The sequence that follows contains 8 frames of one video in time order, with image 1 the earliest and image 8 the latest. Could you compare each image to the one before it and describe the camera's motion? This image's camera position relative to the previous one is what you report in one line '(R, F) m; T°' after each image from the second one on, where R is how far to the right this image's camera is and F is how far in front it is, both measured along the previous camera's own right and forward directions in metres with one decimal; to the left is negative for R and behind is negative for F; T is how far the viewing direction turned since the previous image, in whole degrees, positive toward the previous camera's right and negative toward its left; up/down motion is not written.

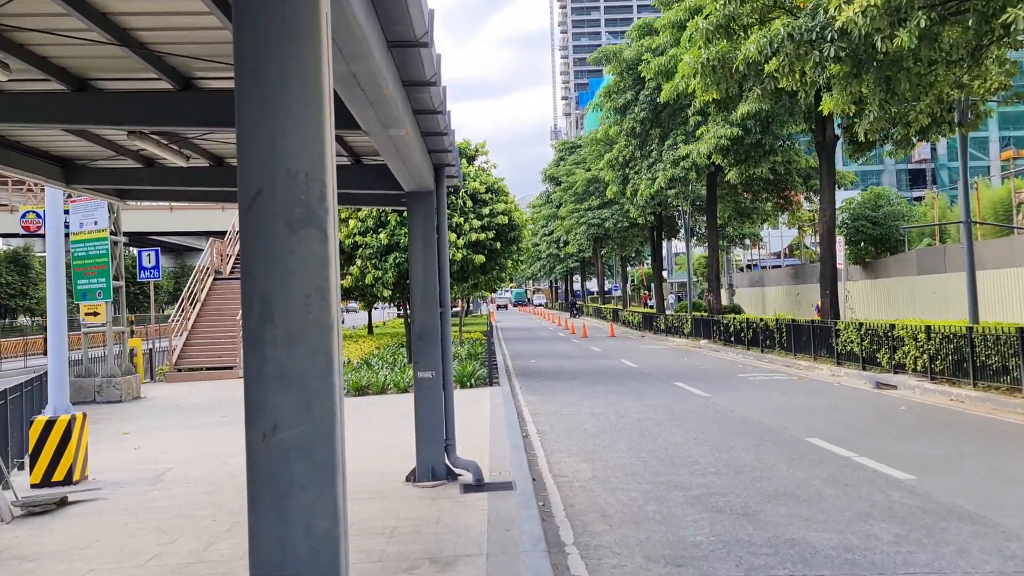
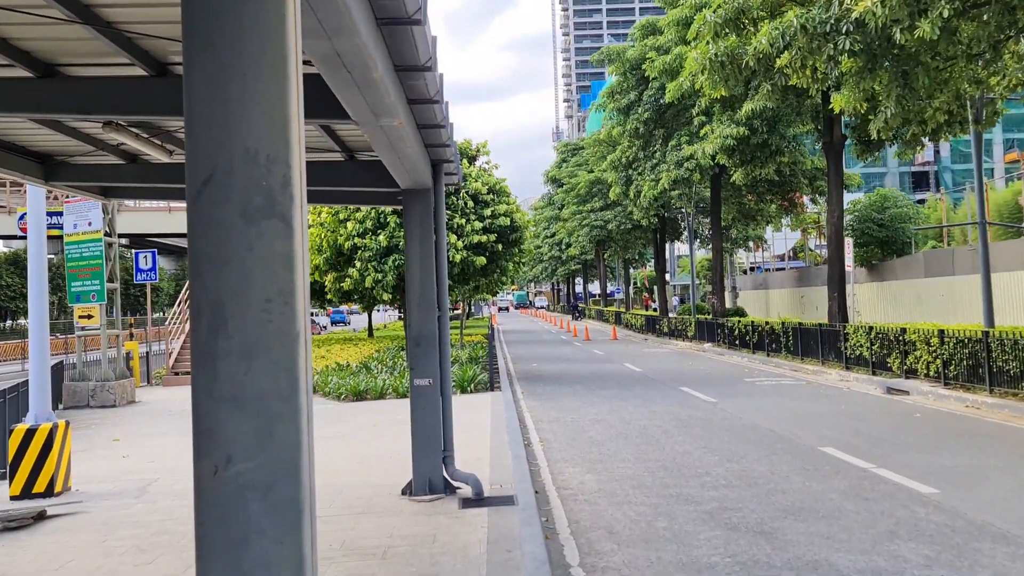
(0.0, +0.4) m; 0°
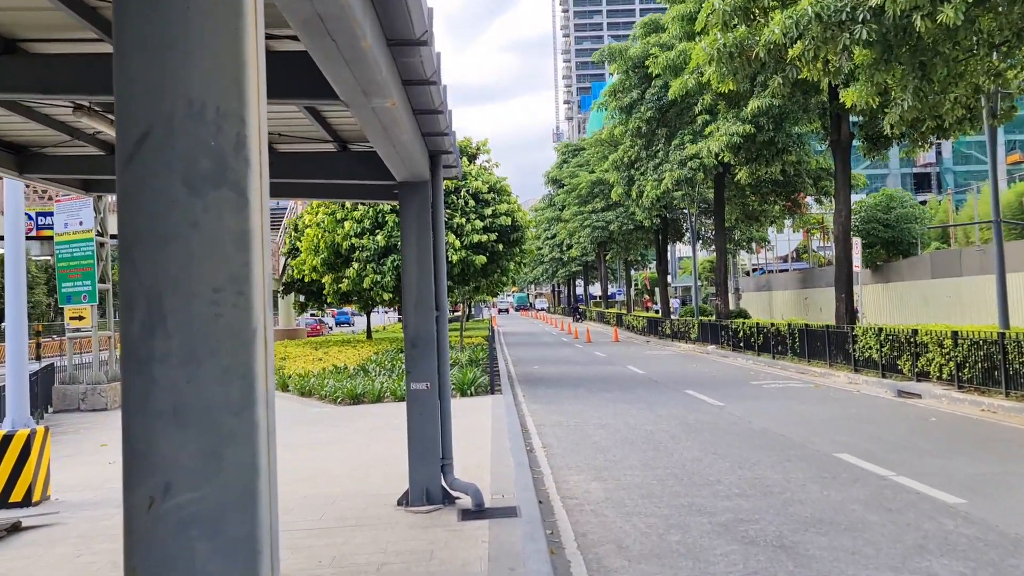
(0.0, +0.4) m; 0°
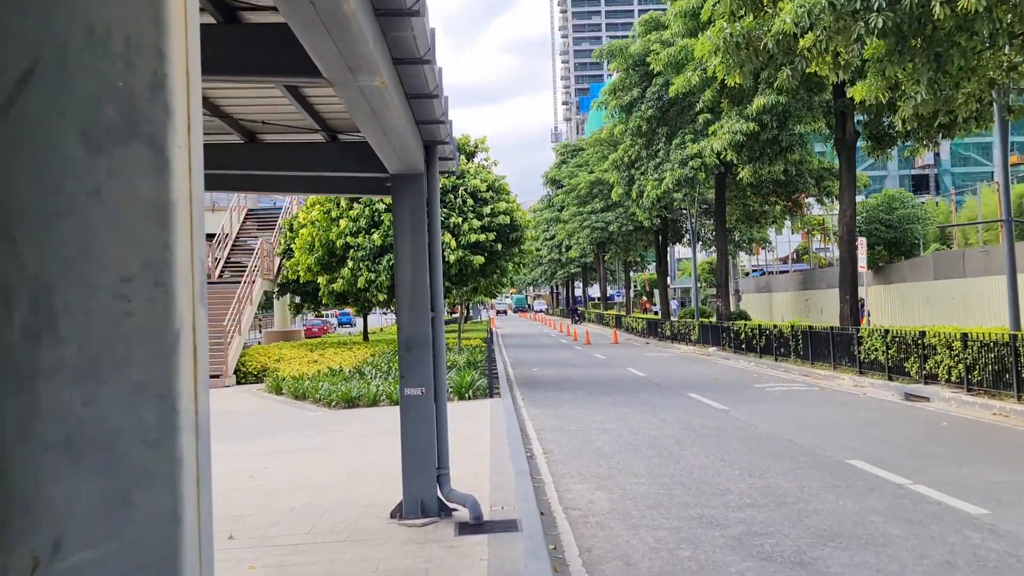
(0.0, +0.4) m; 0°
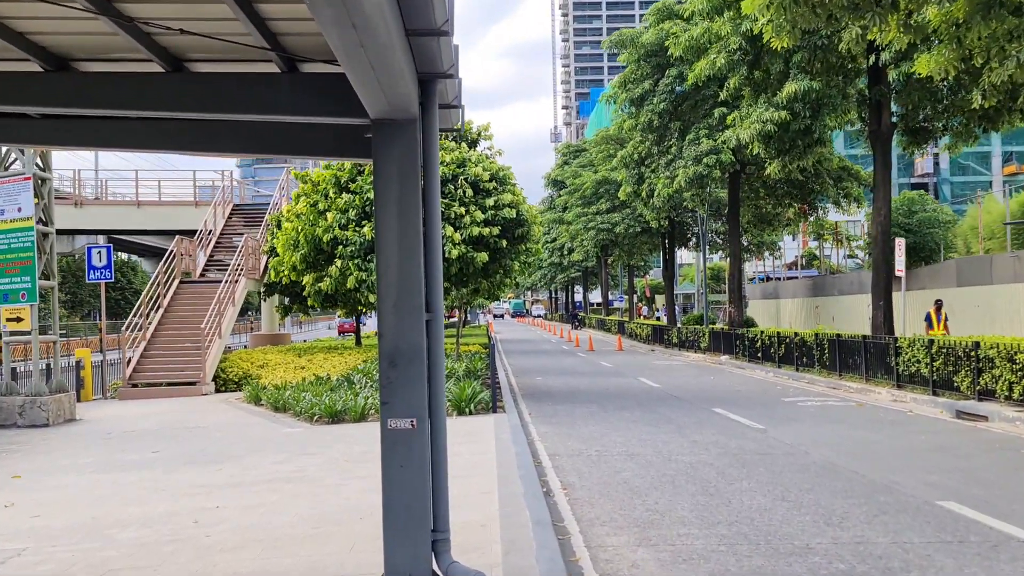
(-0.2, +1.7) m; 0°
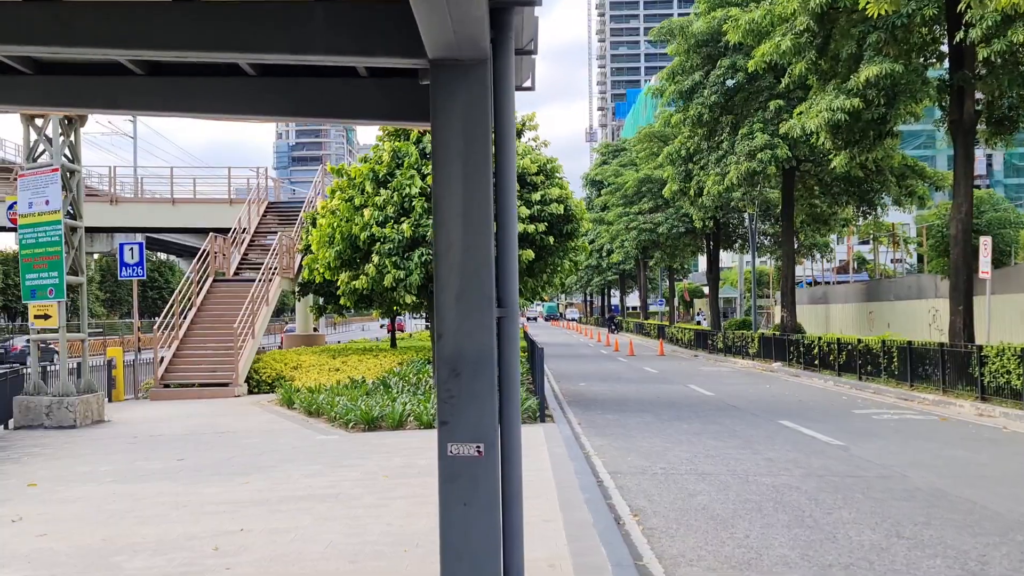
(-0.3, +1.0) m; -2°
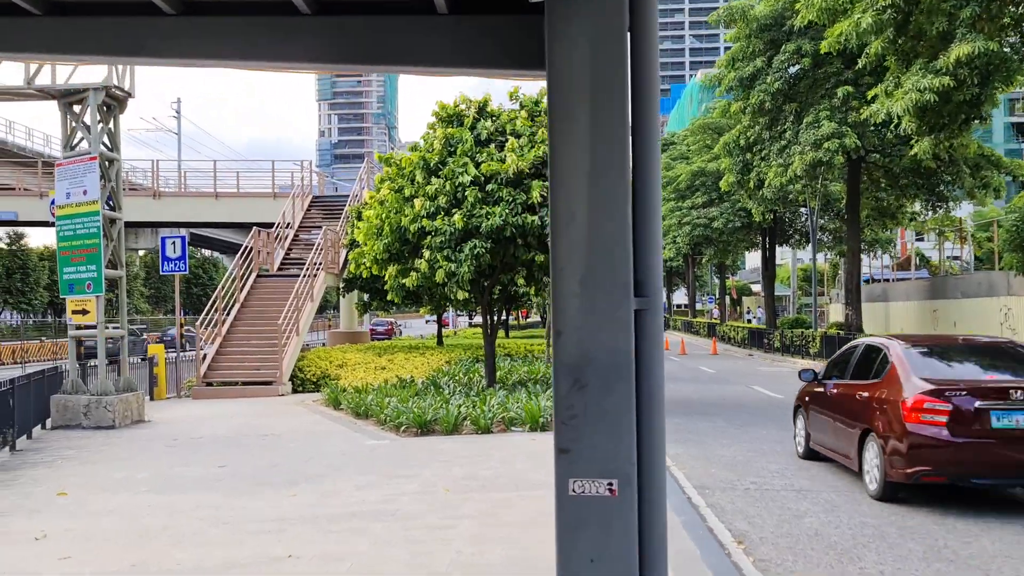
(-0.3, +0.9) m; -3°
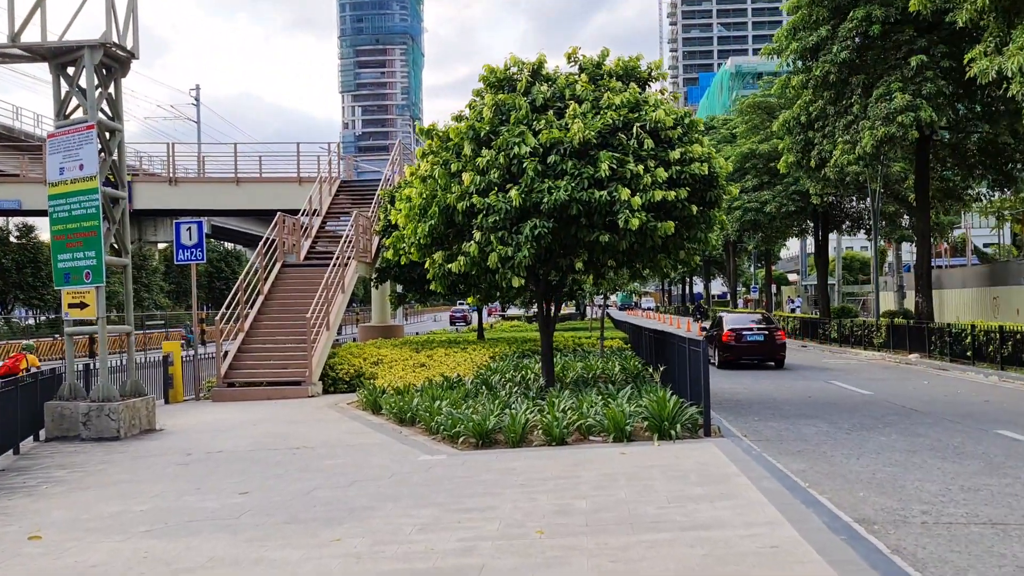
(-0.6, +1.8) m; -2°
